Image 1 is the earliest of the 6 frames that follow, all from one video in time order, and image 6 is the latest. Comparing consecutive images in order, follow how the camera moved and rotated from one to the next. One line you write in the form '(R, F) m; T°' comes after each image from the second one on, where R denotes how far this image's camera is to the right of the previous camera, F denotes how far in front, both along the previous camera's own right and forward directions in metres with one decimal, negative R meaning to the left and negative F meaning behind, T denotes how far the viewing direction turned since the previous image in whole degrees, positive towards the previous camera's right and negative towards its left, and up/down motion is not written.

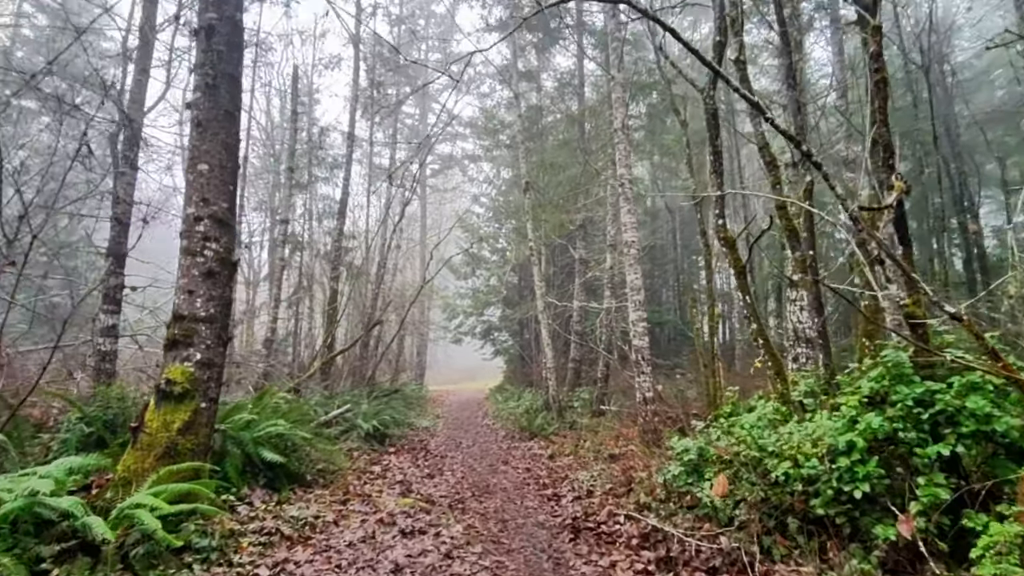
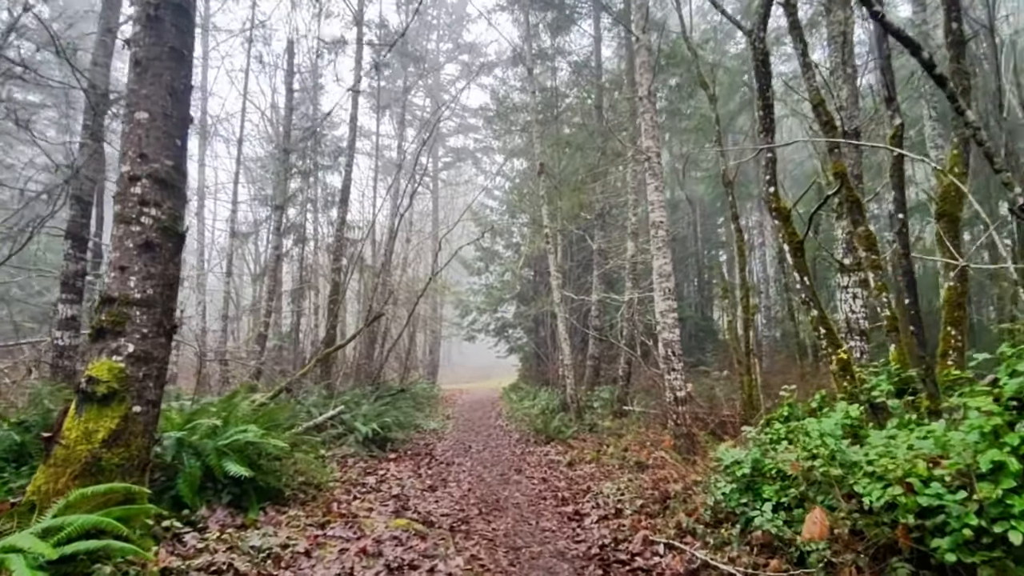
(0.0, +1.0) m; -1°
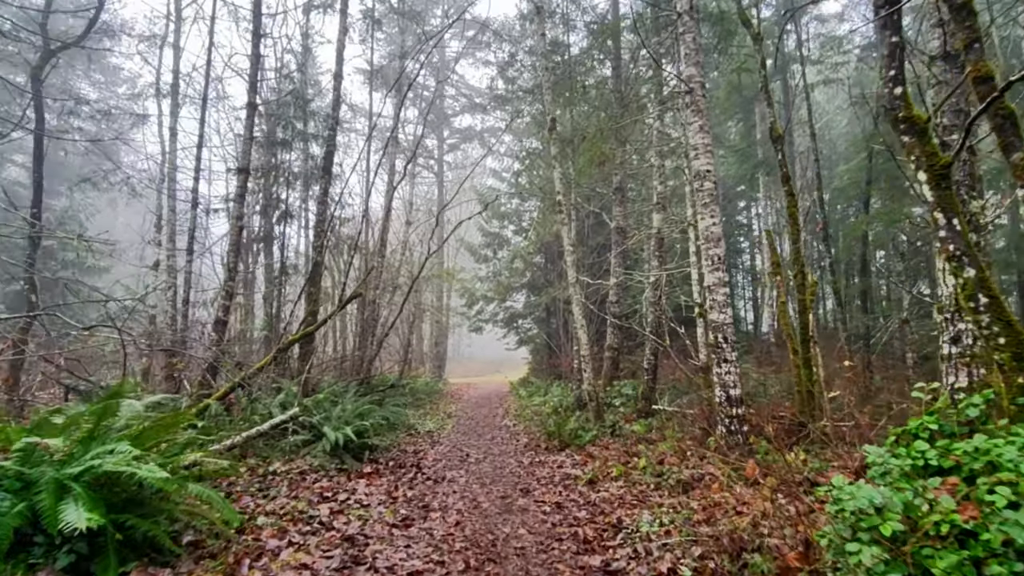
(+0.1, +1.8) m; -1°
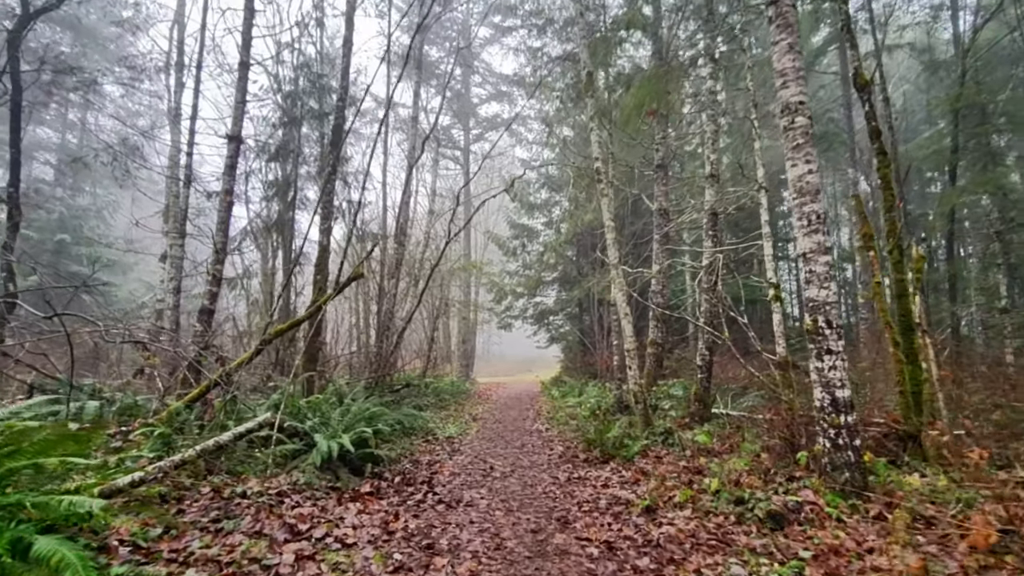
(0.0, +1.4) m; -3°
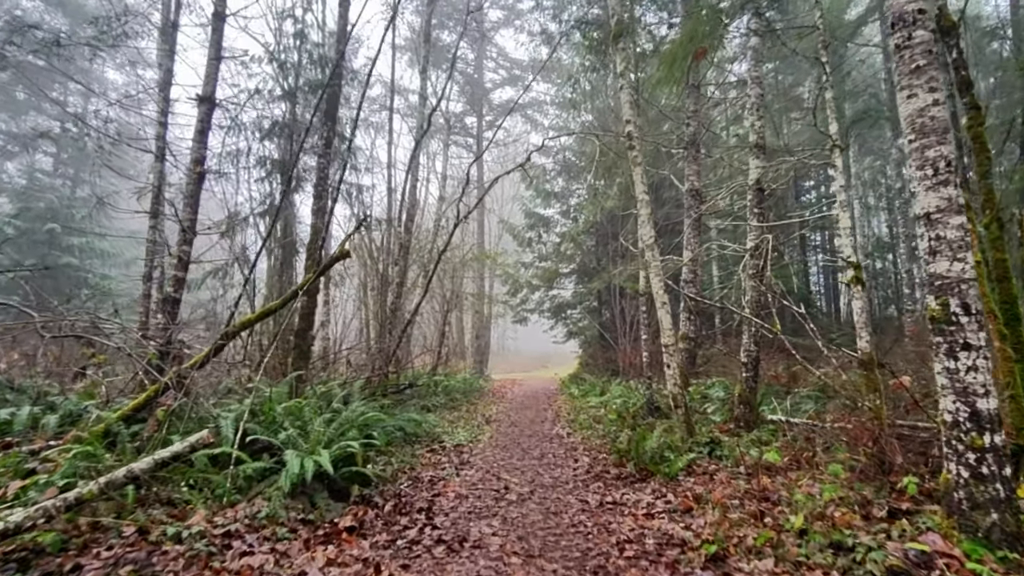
(0.0, +1.2) m; -1°
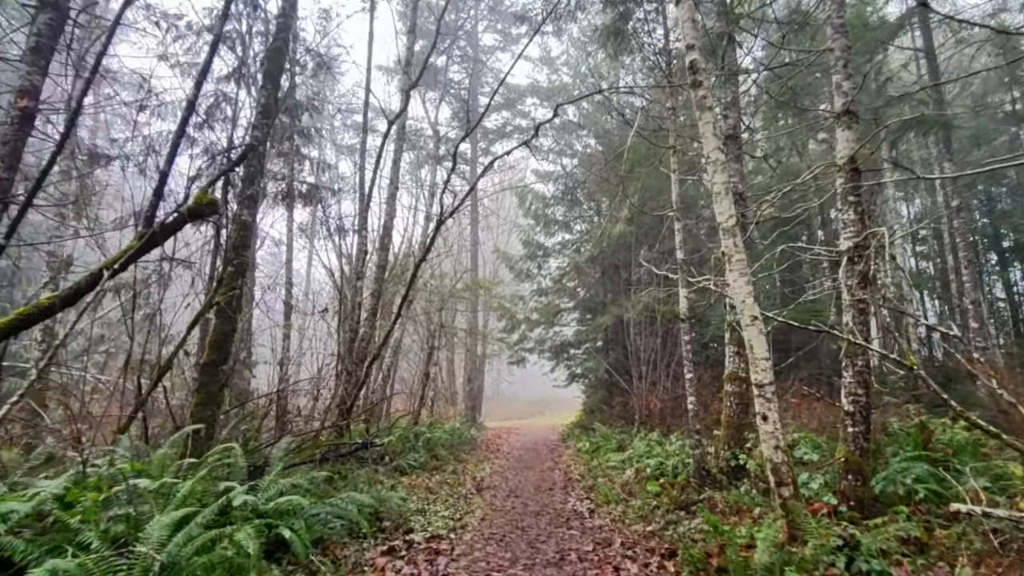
(-0.1, +2.6) m; +1°
